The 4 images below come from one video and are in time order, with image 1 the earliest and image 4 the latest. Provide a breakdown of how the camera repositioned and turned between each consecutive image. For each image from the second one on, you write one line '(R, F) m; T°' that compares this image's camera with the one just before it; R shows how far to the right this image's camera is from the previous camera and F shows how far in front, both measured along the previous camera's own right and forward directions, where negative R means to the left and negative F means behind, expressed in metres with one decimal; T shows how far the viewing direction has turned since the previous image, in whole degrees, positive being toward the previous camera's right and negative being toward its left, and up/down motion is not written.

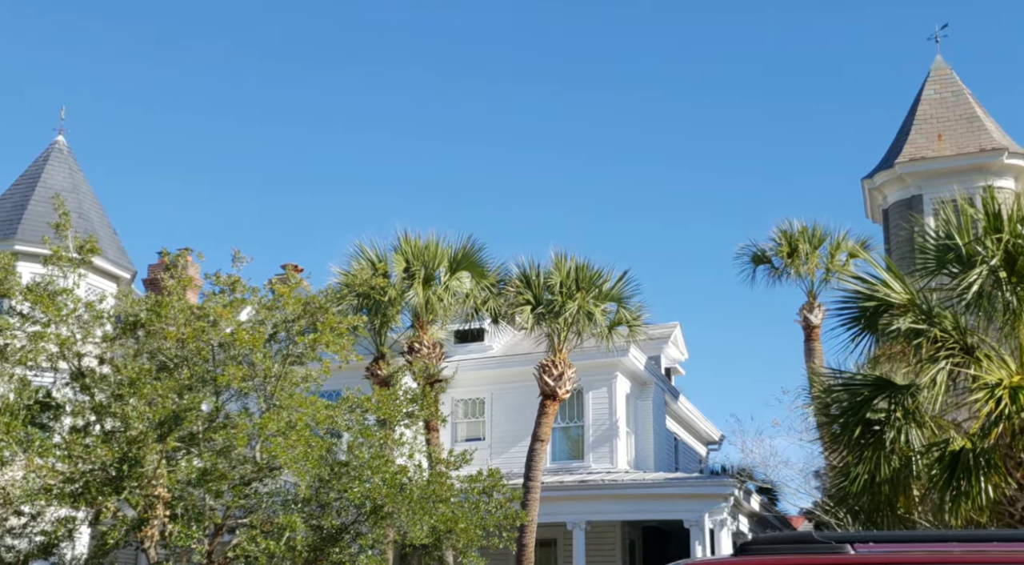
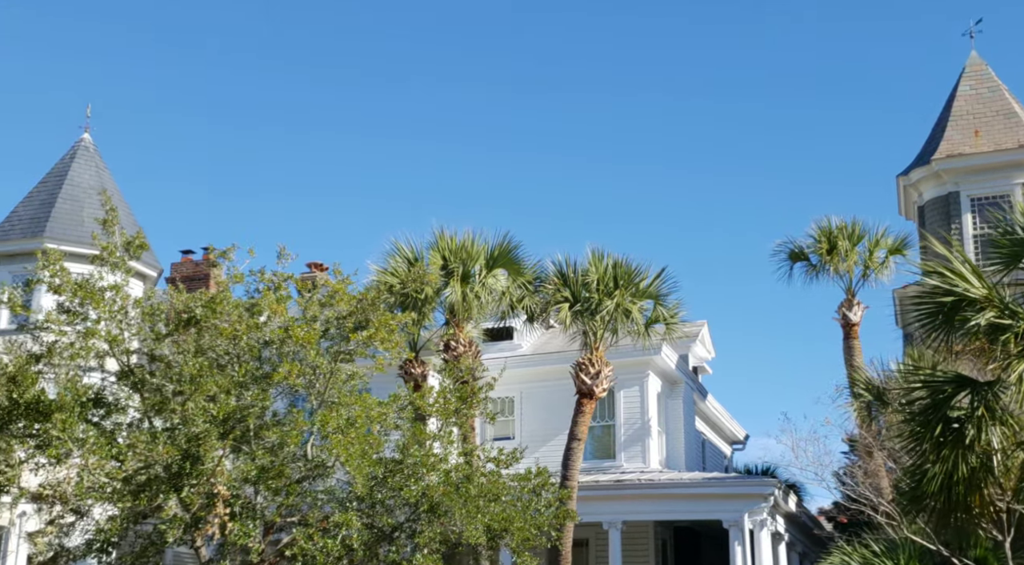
(-0.5, +0.2) m; 0°
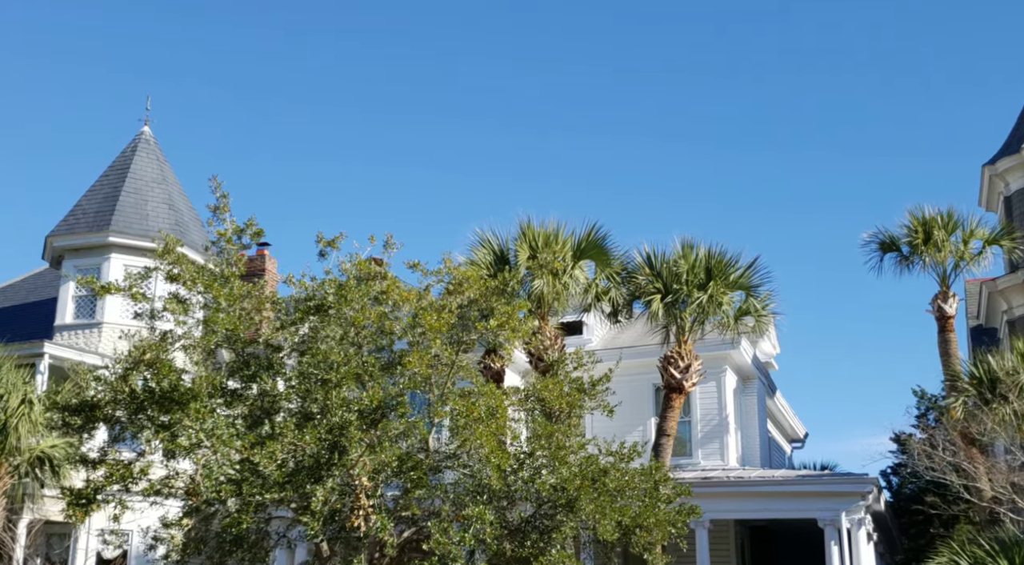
(-1.2, +0.6) m; -1°
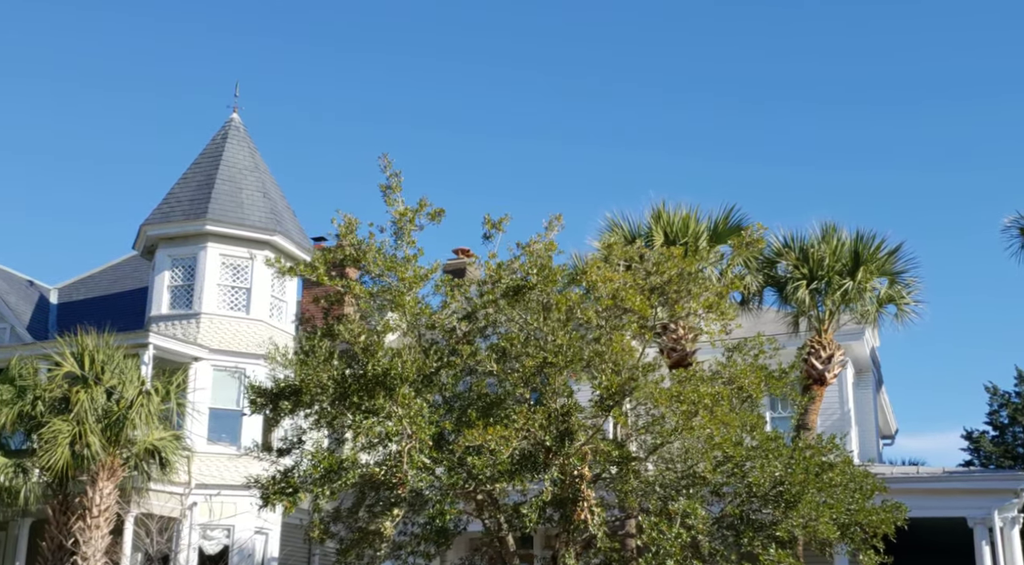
(-1.8, +0.9) m; -2°
